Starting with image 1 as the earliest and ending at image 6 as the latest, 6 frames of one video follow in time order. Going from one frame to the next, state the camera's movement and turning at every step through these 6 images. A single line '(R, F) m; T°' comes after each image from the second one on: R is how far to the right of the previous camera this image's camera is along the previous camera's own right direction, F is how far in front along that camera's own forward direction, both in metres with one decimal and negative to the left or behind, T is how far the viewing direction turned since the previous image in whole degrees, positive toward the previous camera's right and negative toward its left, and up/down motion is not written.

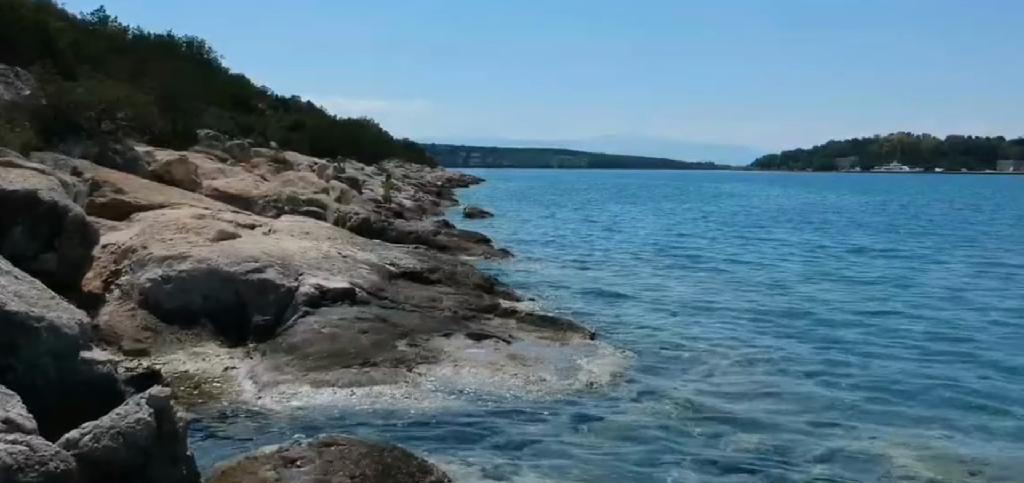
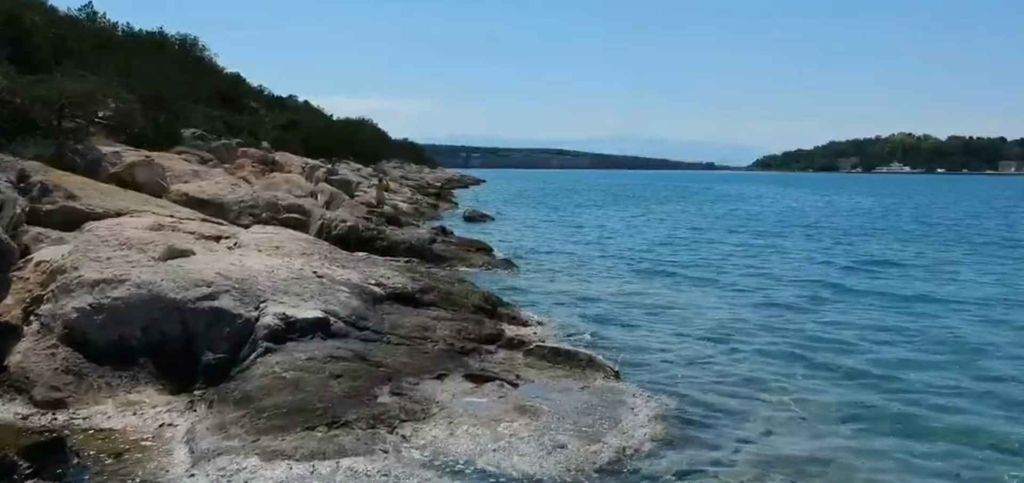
(-0.1, +2.5) m; 0°
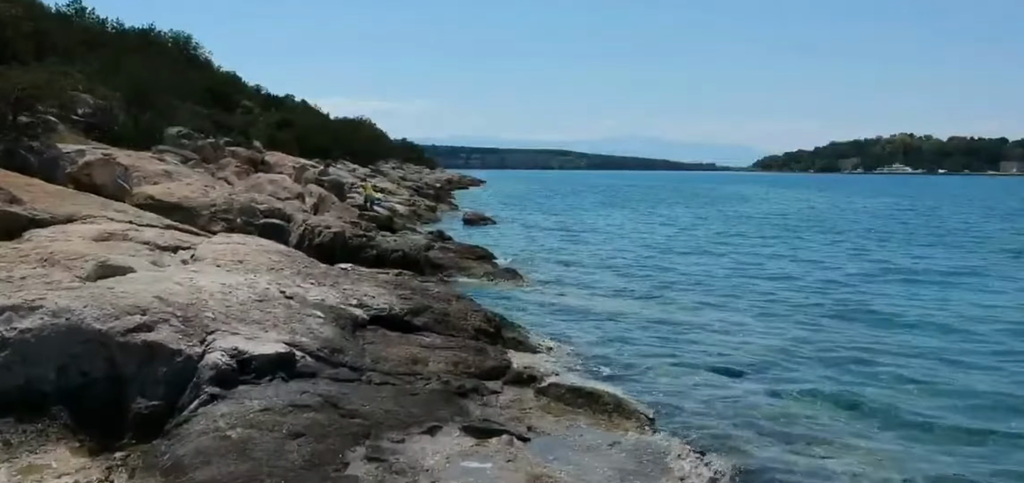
(-0.1, +2.3) m; 0°
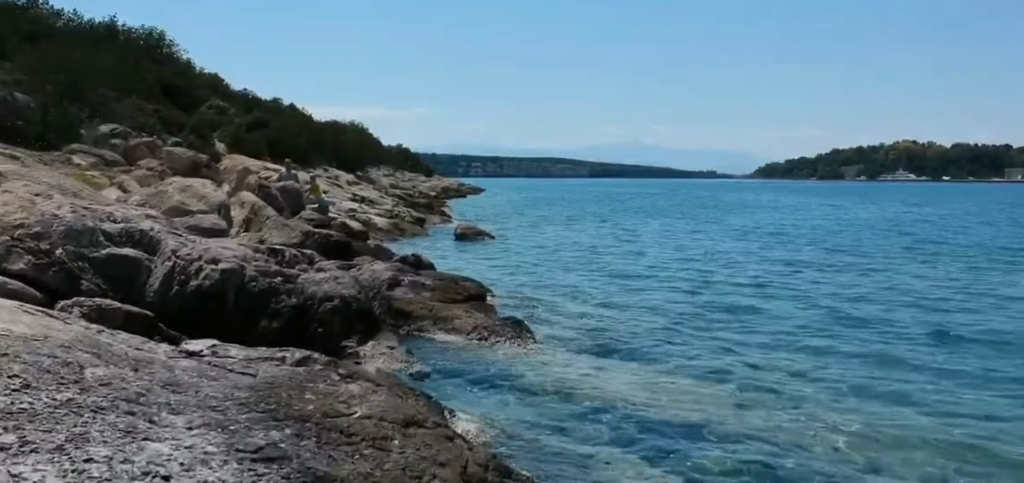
(0.0, +7.7) m; 0°
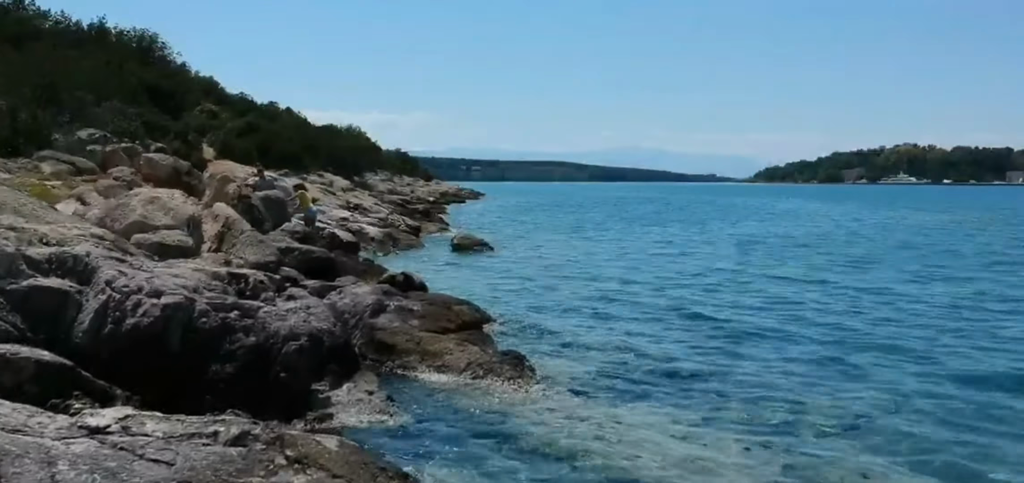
(0.0, +1.9) m; 0°
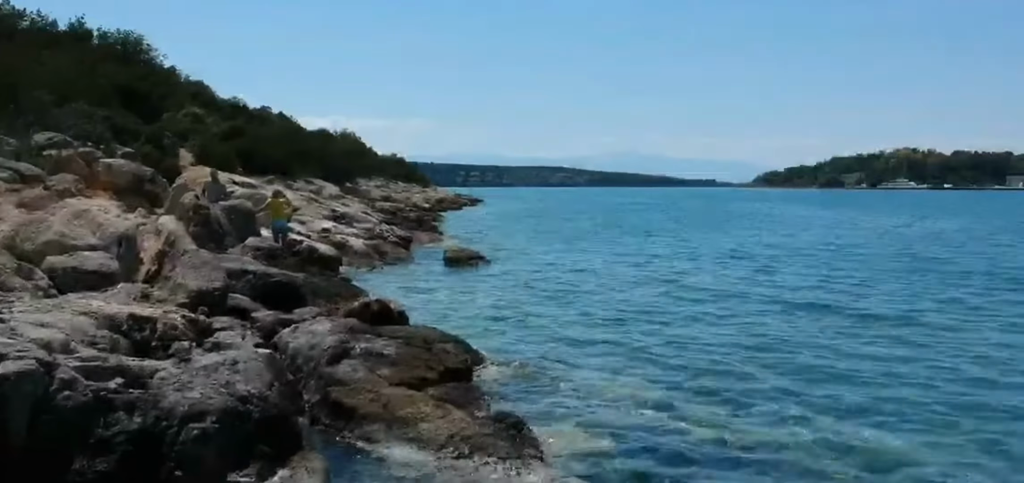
(0.0, +3.1) m; 0°
